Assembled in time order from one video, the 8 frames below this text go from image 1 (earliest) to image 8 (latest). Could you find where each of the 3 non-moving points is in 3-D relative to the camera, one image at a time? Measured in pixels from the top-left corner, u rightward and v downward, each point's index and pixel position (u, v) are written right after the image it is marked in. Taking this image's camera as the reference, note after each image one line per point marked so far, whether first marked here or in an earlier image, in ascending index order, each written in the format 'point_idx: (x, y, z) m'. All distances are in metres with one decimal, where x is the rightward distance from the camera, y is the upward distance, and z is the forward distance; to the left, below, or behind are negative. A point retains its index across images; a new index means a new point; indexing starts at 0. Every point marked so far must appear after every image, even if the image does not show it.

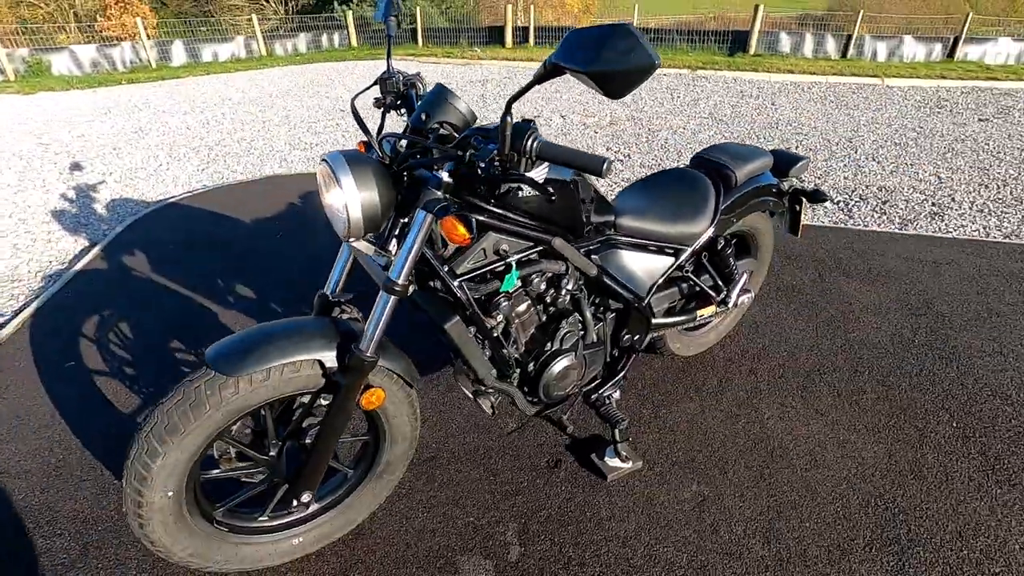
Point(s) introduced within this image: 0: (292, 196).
0: (-2.6, +1.1, +6.2) m
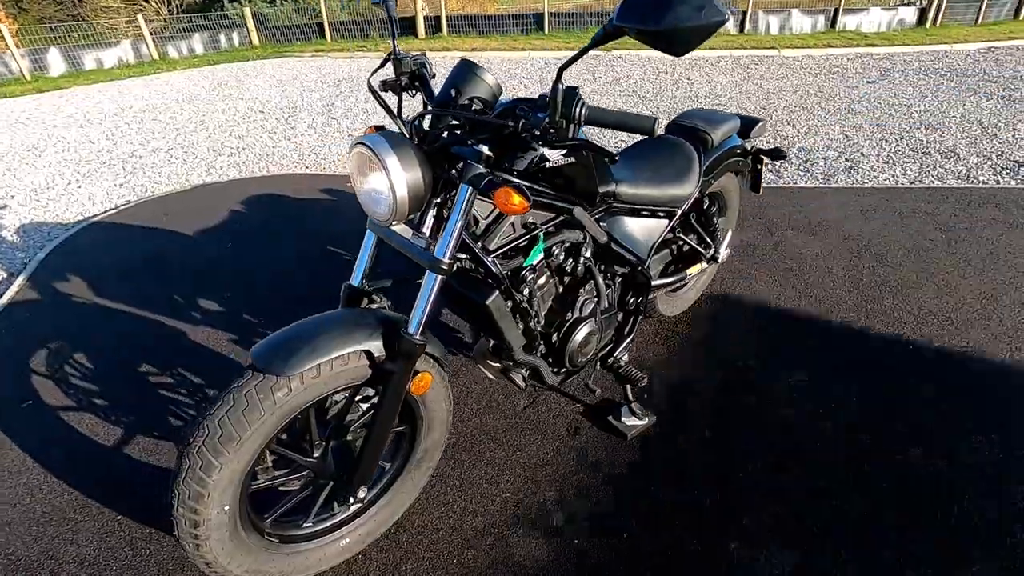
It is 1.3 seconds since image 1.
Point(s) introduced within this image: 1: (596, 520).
0: (-3.1, +0.9, +5.9) m
1: (+0.4, -1.1, +2.5) m
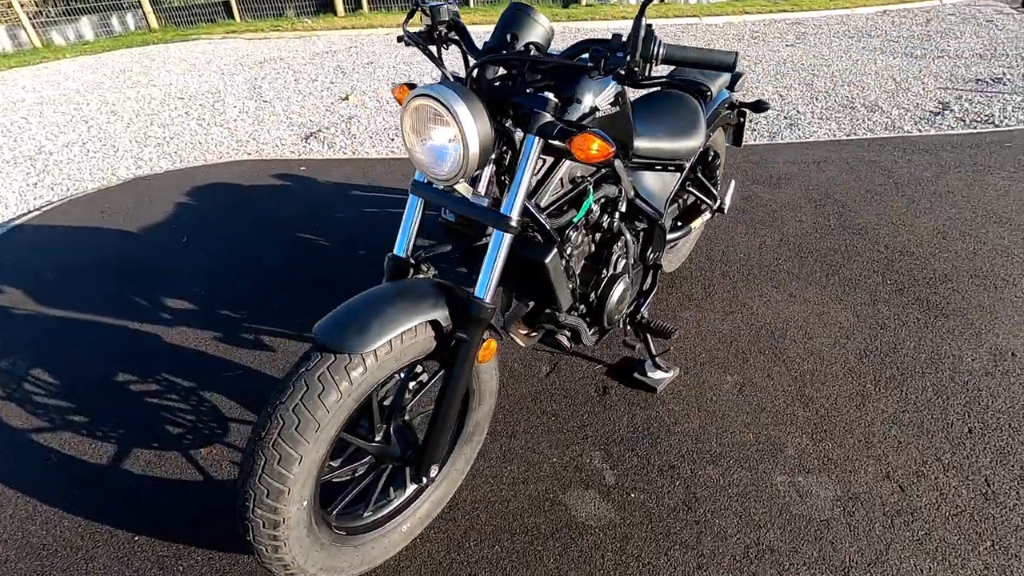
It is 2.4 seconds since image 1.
0: (-3.4, +0.9, +5.4) m
1: (+0.6, -0.9, +2.5) m
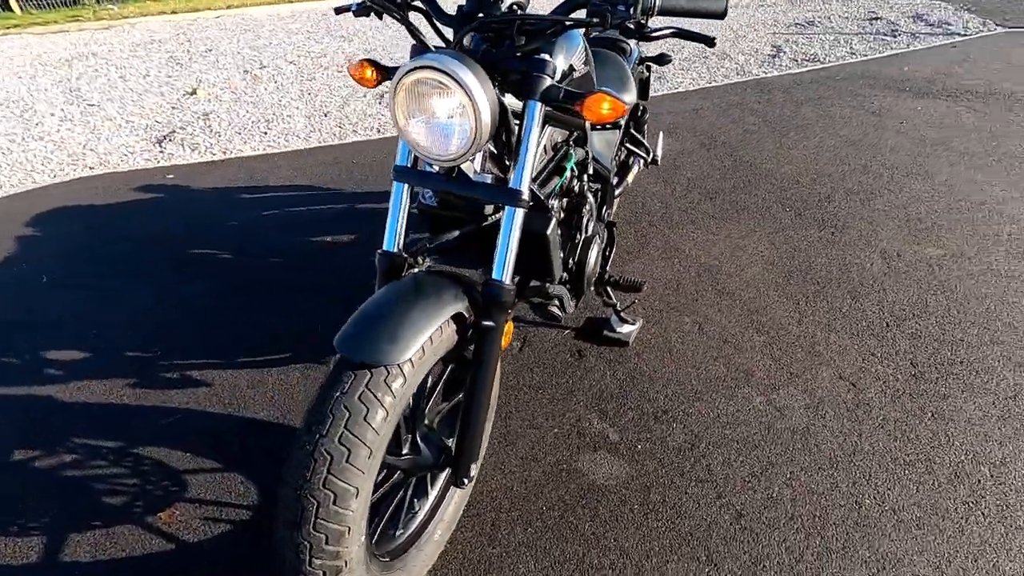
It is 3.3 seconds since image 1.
0: (-4.1, +0.5, +4.4) m
1: (+0.6, -0.7, +2.6) m
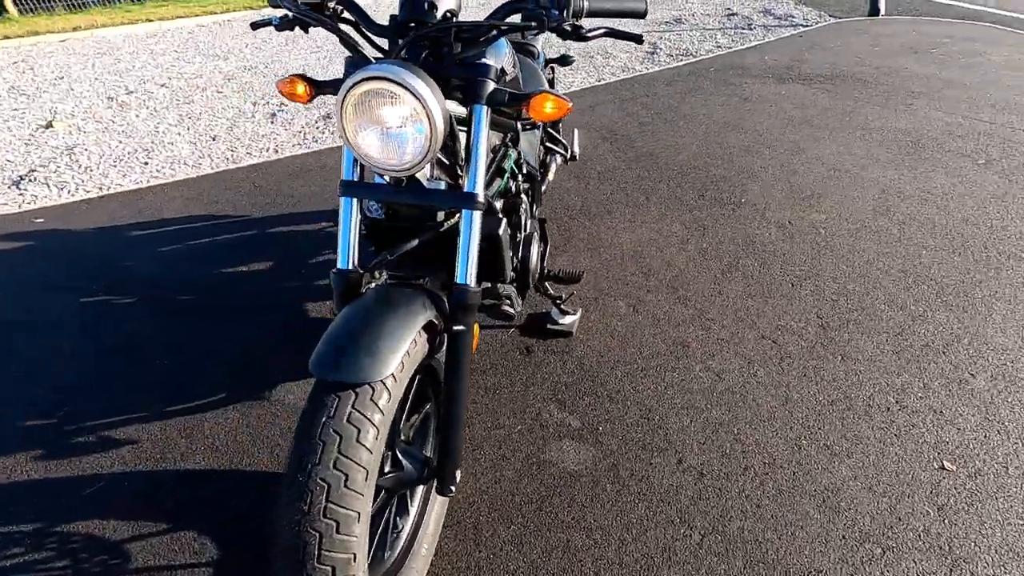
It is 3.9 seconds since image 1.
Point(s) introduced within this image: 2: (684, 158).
0: (-4.7, -0.1, +3.7) m
1: (+0.4, -0.6, +2.7) m
2: (+1.6, +1.2, +5.1) m
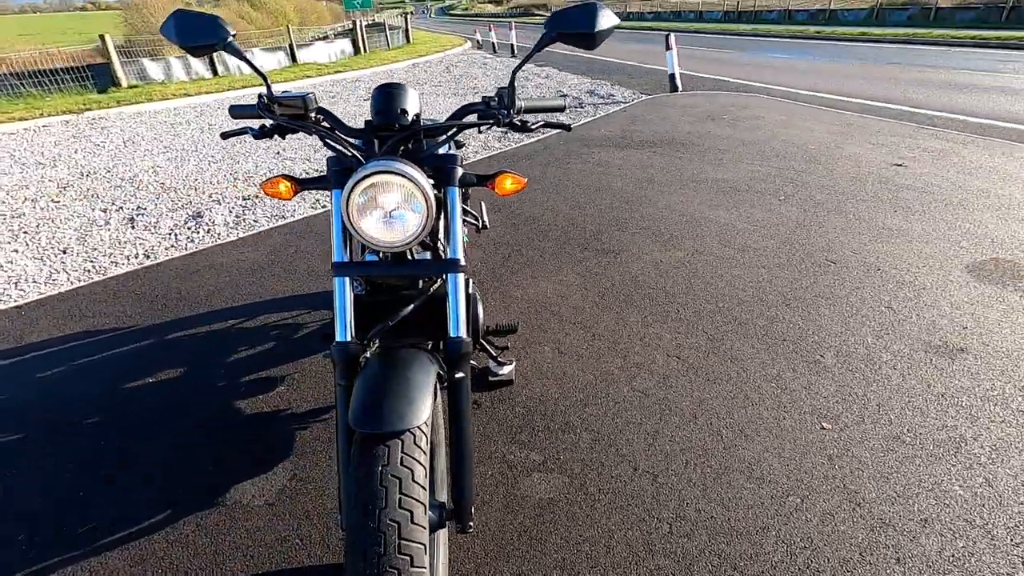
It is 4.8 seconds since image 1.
0: (-5.0, -1.2, +2.8) m
1: (+0.2, -0.8, +3.0) m
2: (+0.5, +0.7, +5.8) m
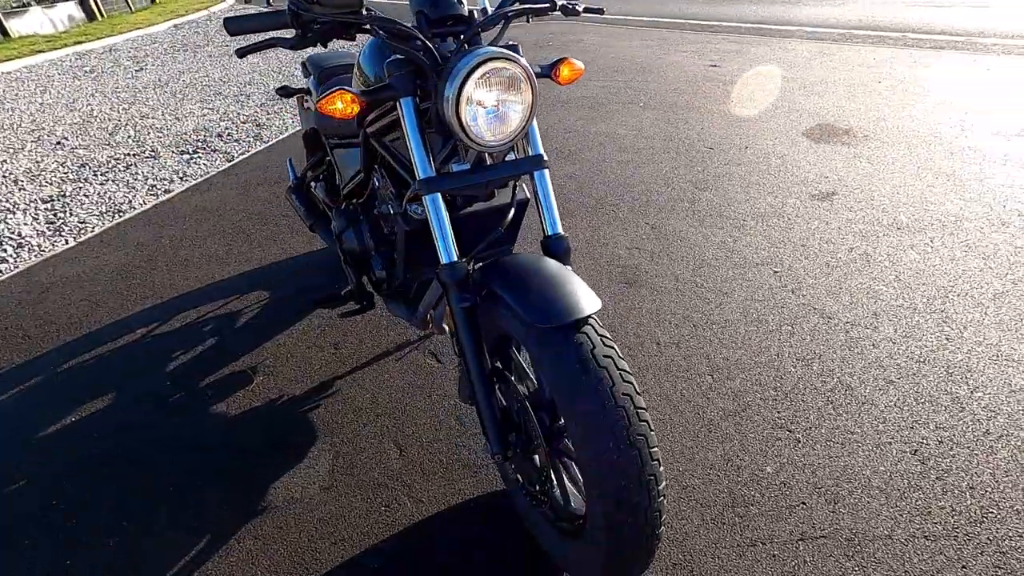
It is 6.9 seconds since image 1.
0: (-4.3, -1.9, +1.4) m
1: (+0.4, -0.3, +3.1) m
2: (-0.6, +1.4, +5.7) m
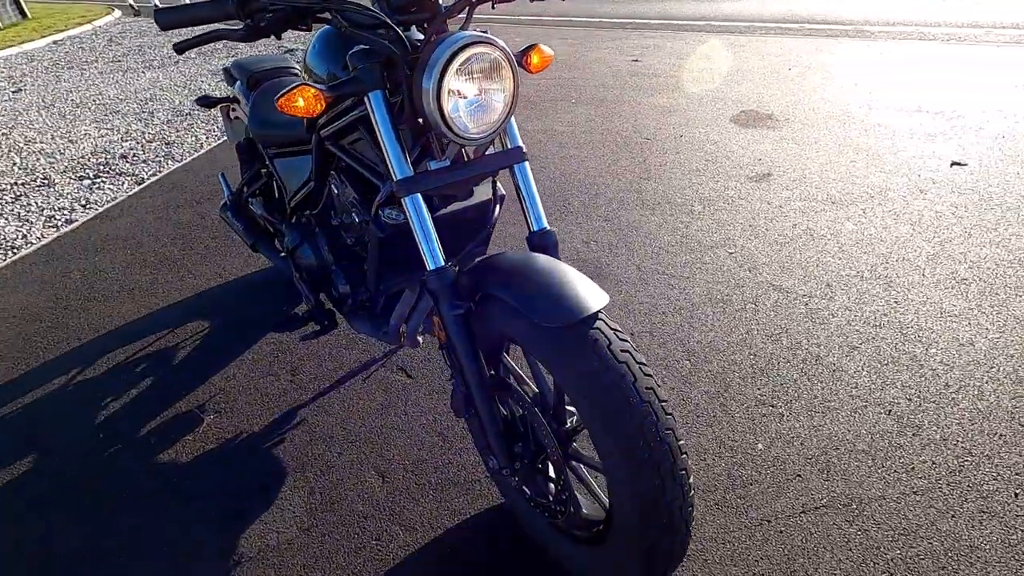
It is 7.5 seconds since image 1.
0: (-4.1, -2.2, +0.7) m
1: (+0.2, -0.3, +3.1) m
2: (-1.2, +1.3, +5.5) m
